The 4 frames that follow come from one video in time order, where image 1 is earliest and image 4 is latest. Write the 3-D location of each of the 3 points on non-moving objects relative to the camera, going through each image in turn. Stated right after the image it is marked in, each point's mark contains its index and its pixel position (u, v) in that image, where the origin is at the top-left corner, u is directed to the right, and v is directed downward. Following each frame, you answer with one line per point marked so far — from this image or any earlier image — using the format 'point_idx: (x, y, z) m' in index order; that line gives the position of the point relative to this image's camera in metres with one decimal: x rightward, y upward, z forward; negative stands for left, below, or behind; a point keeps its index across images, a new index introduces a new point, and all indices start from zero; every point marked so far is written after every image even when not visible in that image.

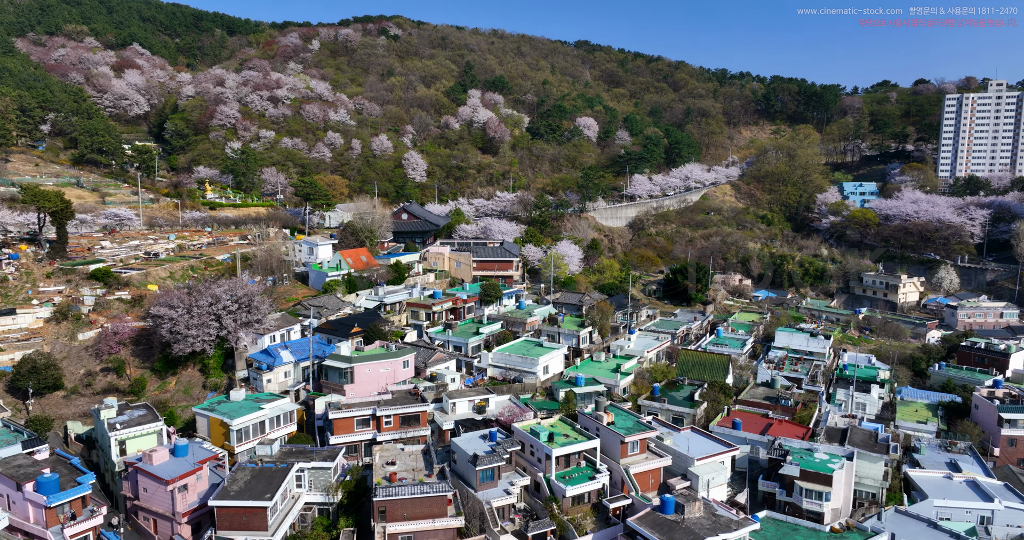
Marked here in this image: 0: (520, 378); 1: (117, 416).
0: (+0.2, -3.0, +19.5) m
1: (-8.9, -3.3, +15.9) m
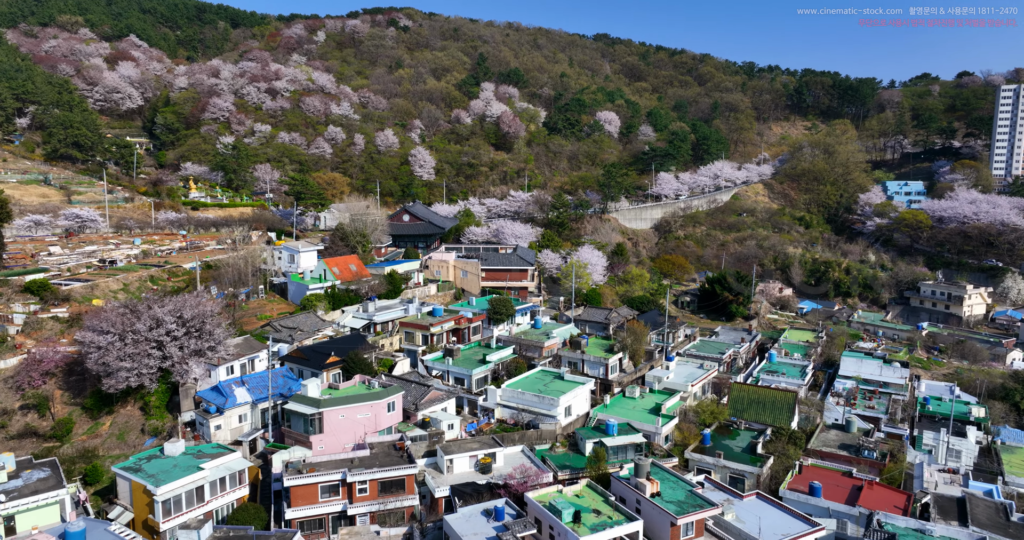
0: (+0.5, -3.4, +15.6) m
1: (-8.7, -3.7, +12.2) m
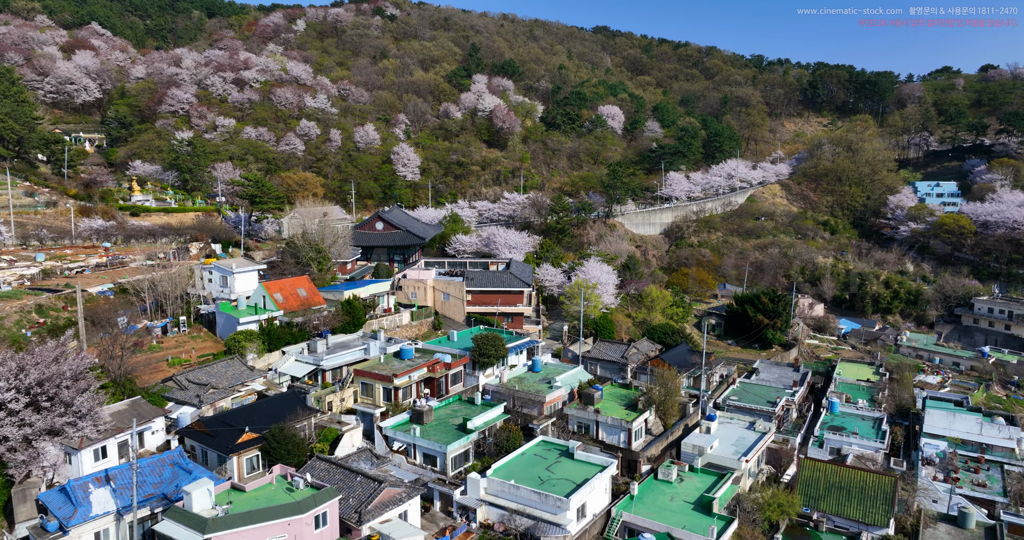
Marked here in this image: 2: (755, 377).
0: (+0.4, -4.0, +10.8) m
1: (-8.9, -4.3, +7.3) m
2: (+6.8, -3.0, +19.7) m
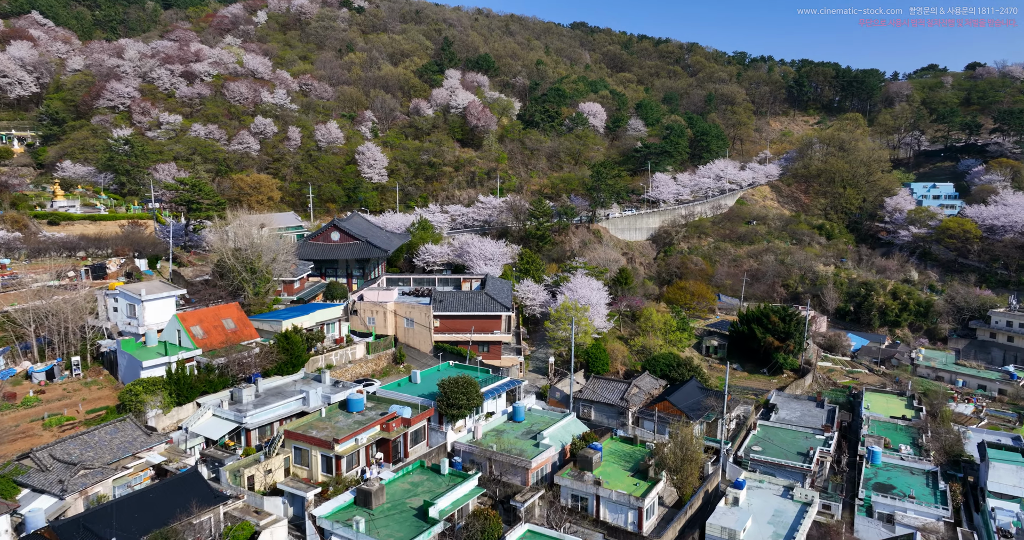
0: (+0.1, -4.5, +7.7) m
1: (-9.0, -4.9, +3.9) m
2: (+6.3, -3.5, +16.8) m
